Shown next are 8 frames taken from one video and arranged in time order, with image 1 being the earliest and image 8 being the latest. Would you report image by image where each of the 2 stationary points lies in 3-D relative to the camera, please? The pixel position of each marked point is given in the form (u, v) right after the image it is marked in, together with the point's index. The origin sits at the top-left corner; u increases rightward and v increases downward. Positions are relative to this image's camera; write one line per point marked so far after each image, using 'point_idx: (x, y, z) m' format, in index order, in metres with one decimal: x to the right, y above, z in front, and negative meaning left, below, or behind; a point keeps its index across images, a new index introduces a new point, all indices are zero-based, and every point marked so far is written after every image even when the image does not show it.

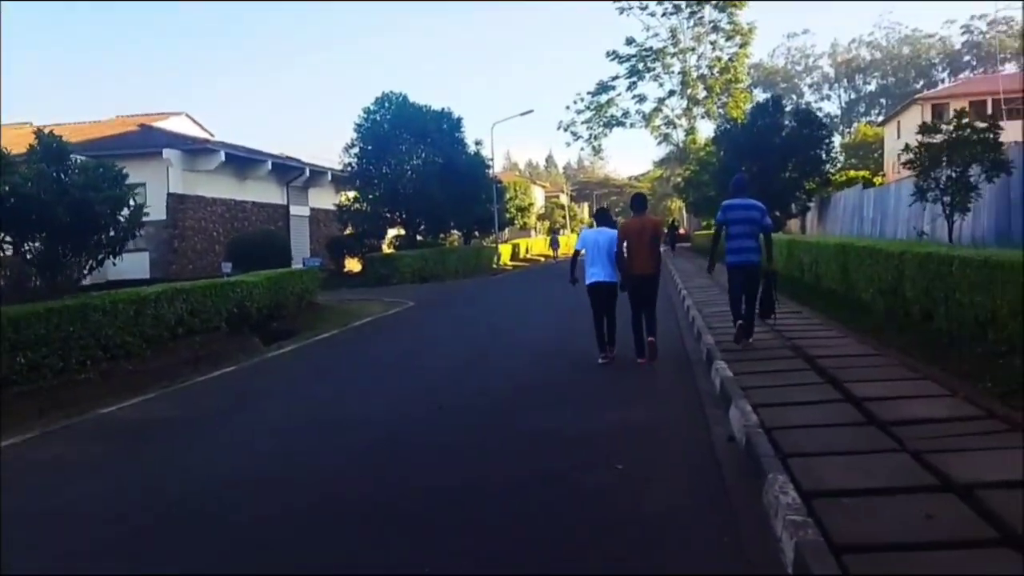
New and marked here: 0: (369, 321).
0: (-1.7, -0.4, +13.4) m
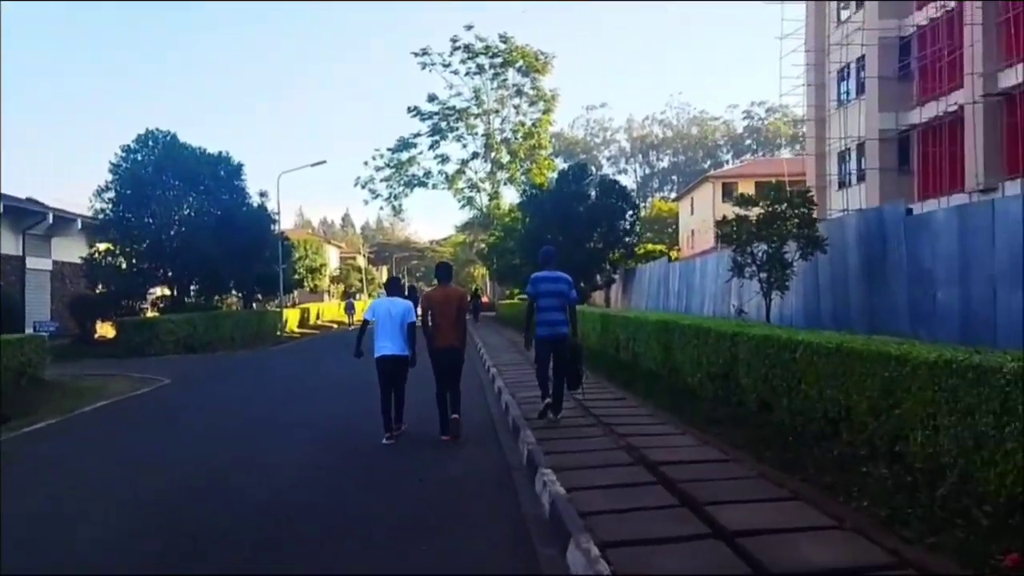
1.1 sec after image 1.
0: (-3.9, -1.1, +11.6) m
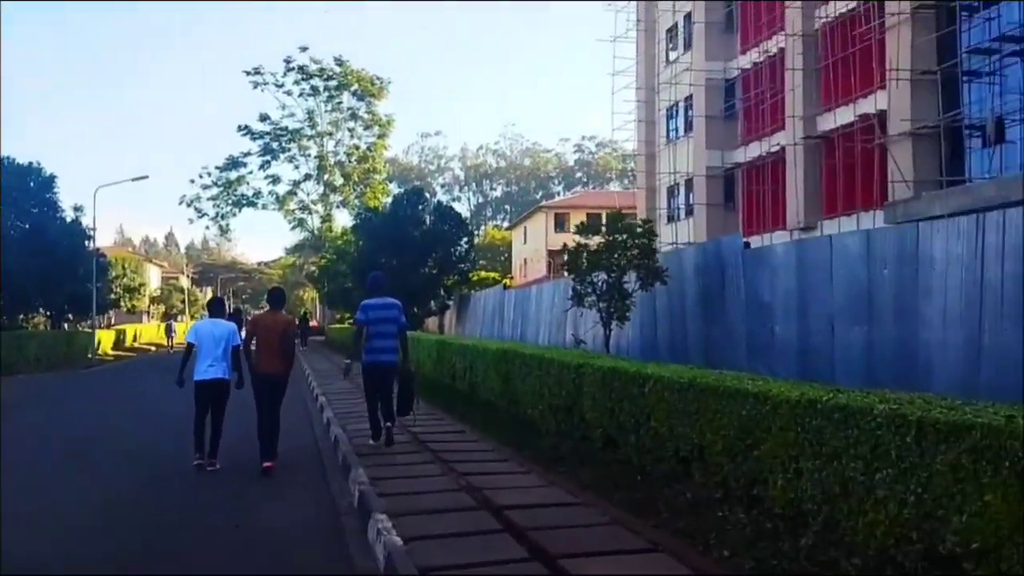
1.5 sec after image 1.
0: (-5.5, -1.2, +10.3) m
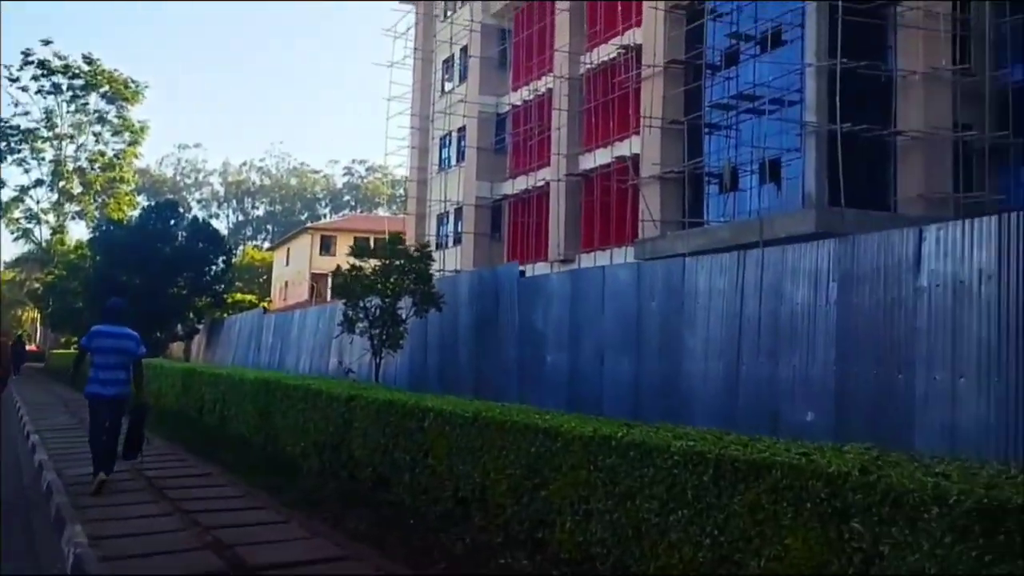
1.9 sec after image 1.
0: (-7.3, -1.2, +8.6) m
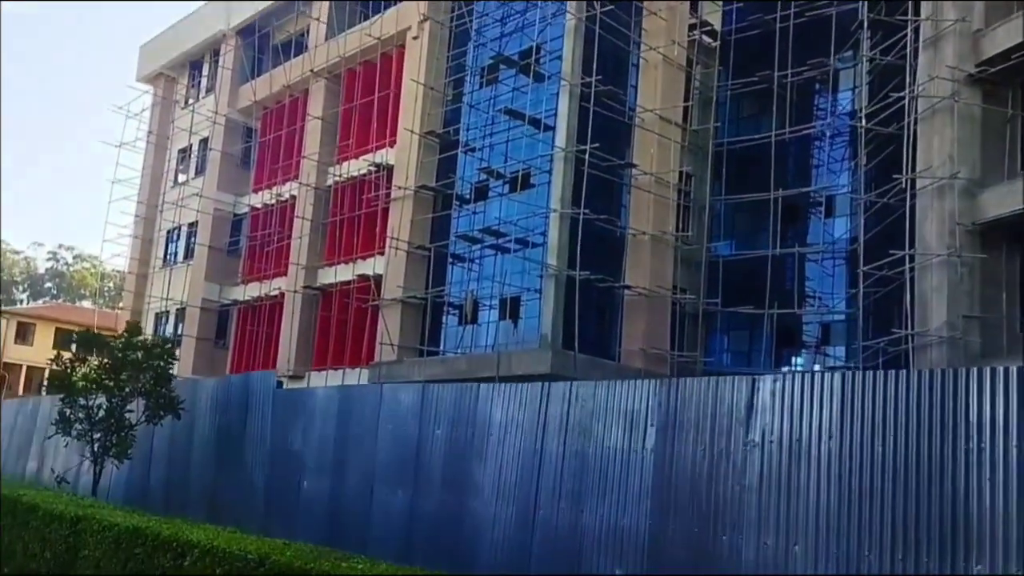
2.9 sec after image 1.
0: (-8.5, -1.2, +5.0) m
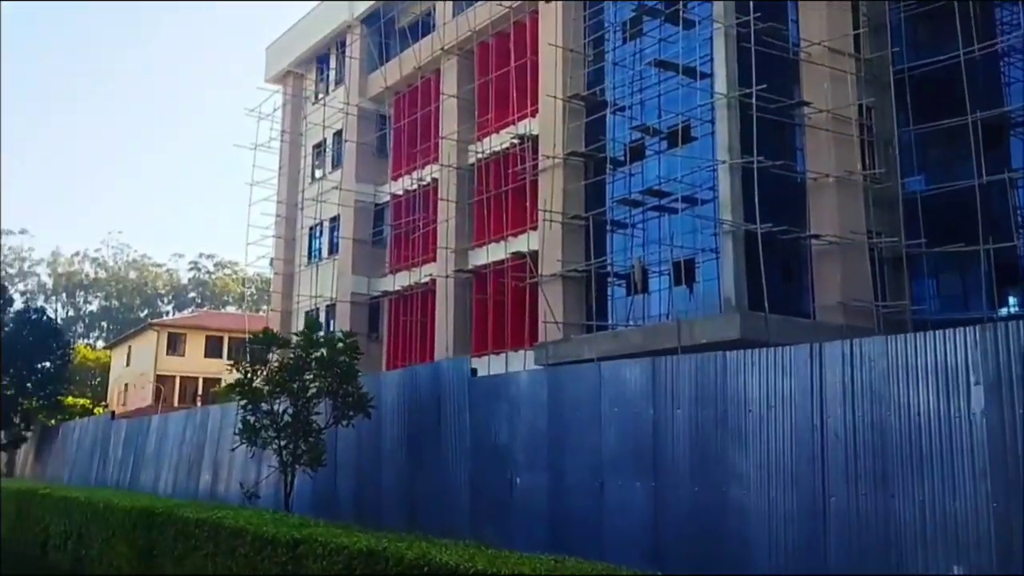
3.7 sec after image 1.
0: (-7.3, -1.6, +4.6) m
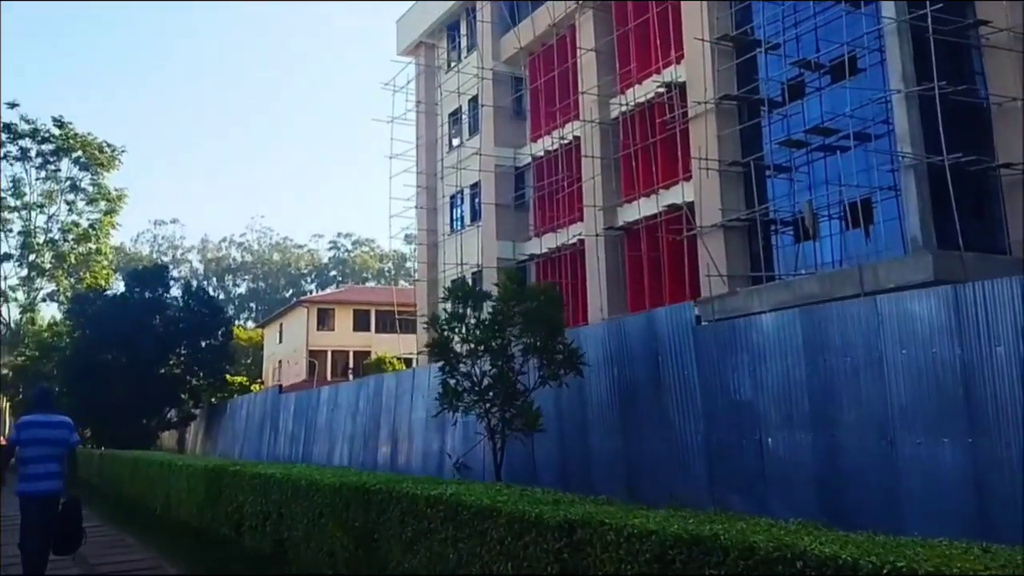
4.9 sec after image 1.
0: (-6.2, -1.7, +4.6) m
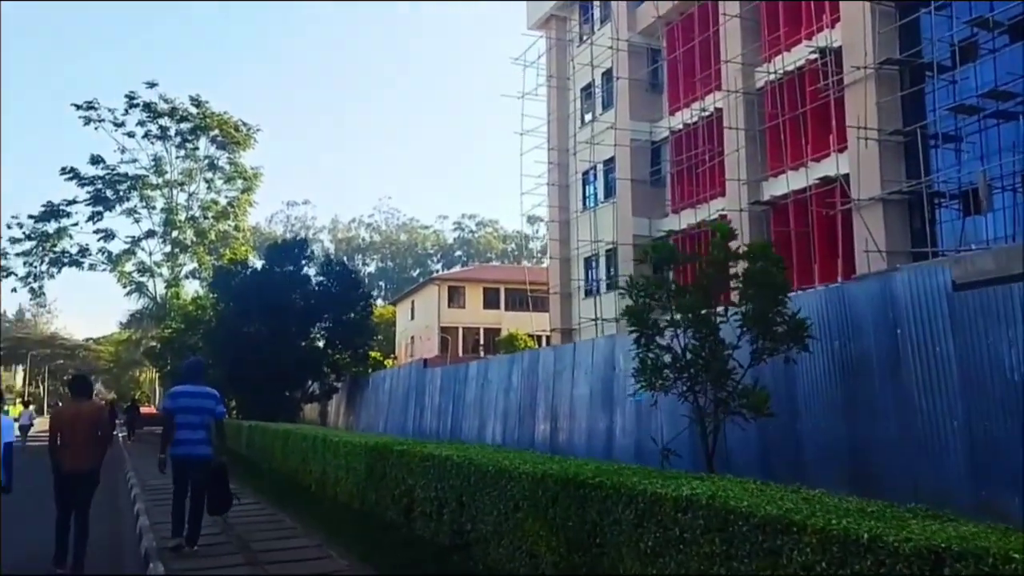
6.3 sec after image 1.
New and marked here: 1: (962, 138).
0: (-5.3, -1.5, +4.6) m
1: (+7.1, +2.4, +18.3) m
